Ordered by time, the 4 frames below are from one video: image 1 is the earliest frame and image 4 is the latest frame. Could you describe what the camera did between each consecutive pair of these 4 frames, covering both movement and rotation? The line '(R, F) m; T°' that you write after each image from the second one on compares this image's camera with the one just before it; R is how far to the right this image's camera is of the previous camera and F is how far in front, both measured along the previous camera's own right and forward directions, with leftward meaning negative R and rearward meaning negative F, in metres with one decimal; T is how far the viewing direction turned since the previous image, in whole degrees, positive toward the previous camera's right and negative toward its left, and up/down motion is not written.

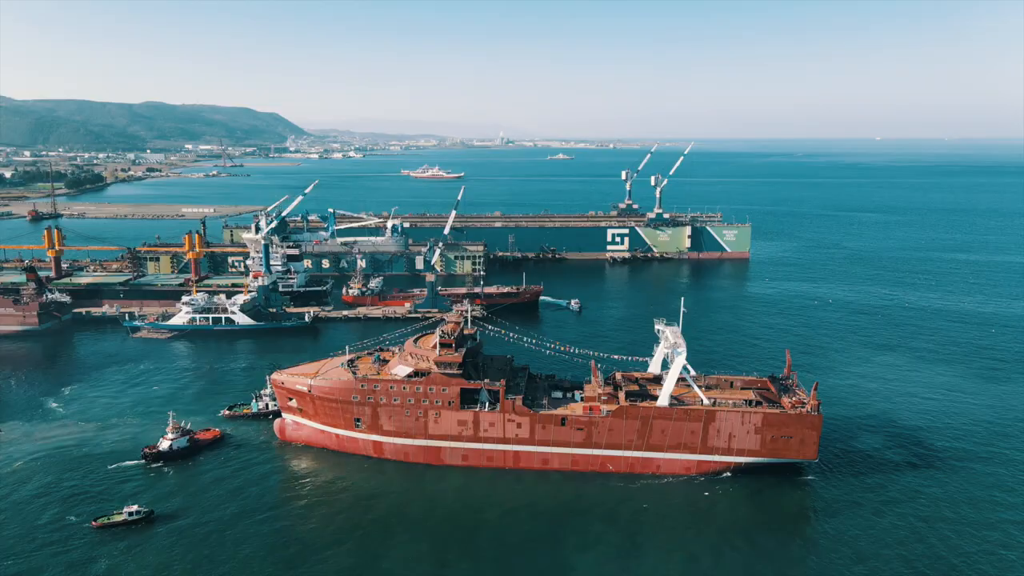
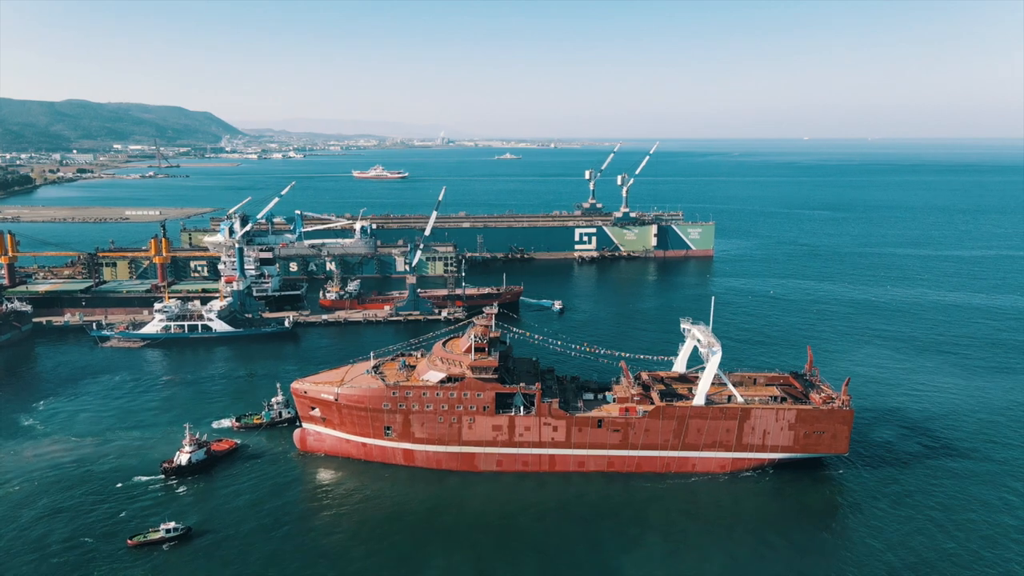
(-2.4, +0.4) m; +3°
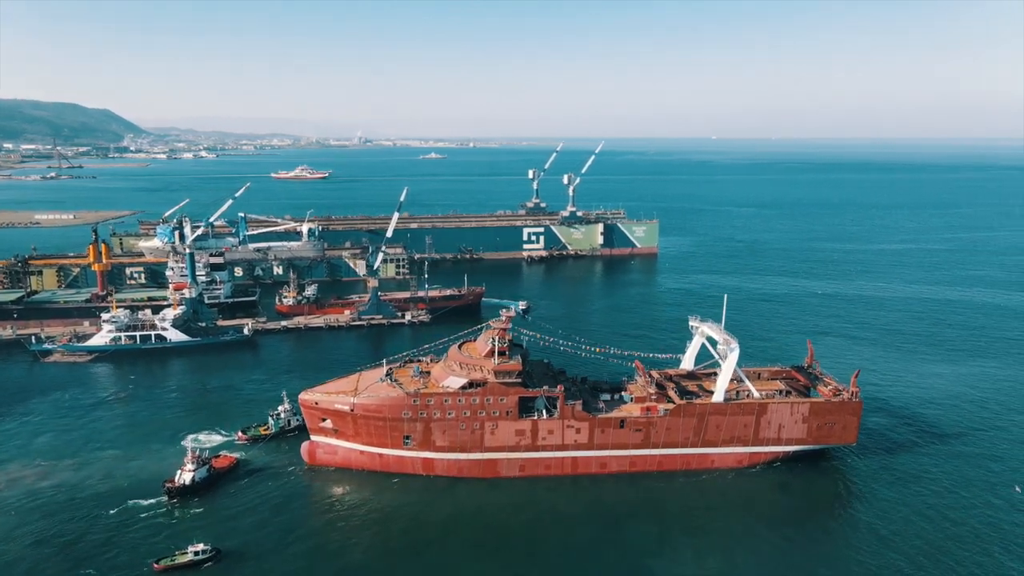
(-2.5, +0.4) m; +5°
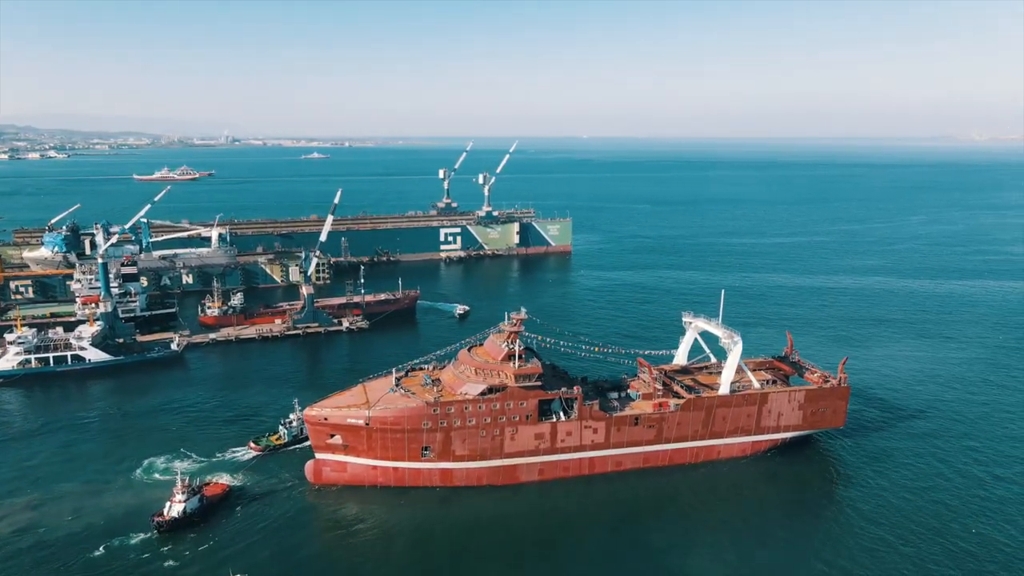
(-3.4, +0.4) m; +8°
